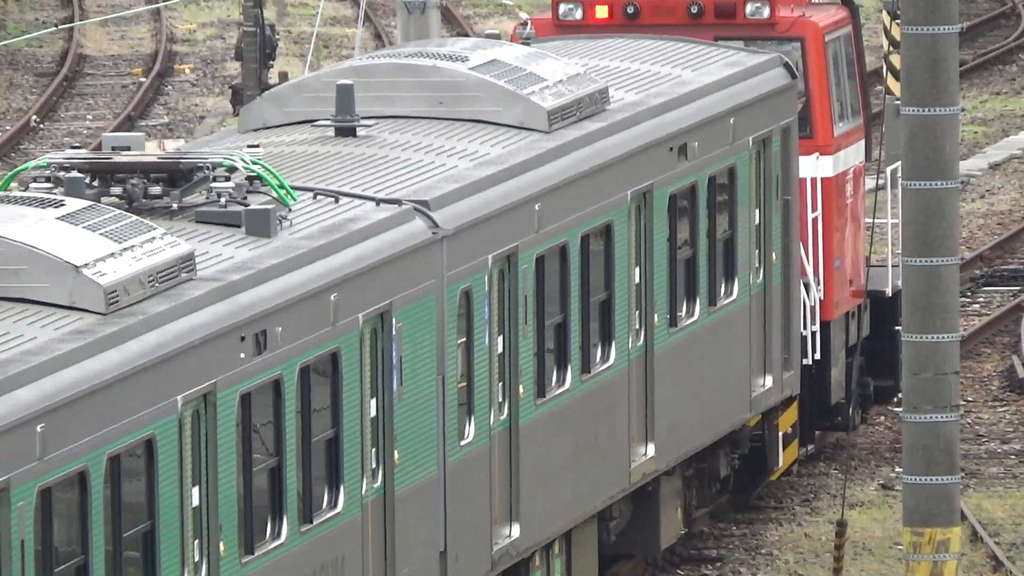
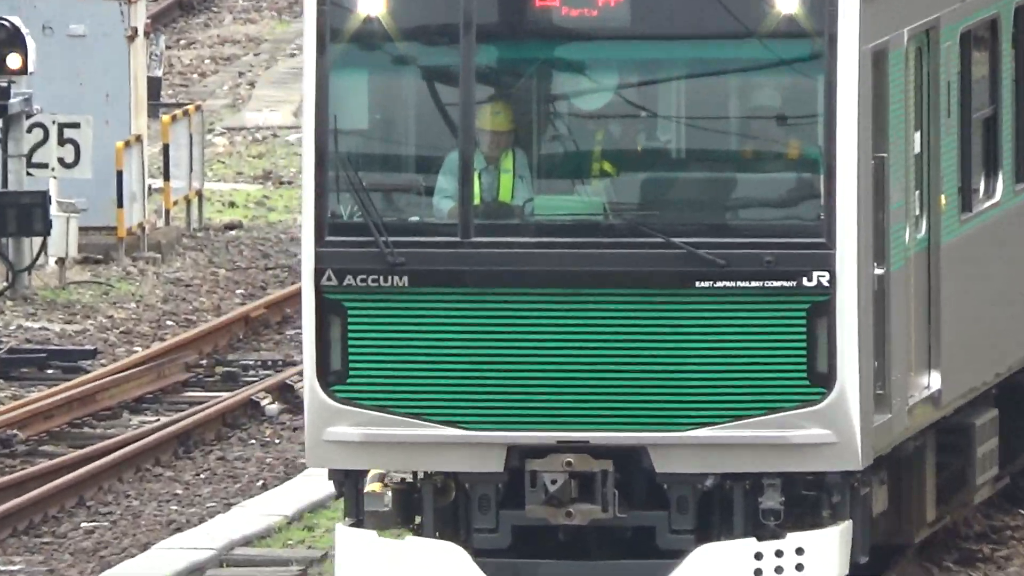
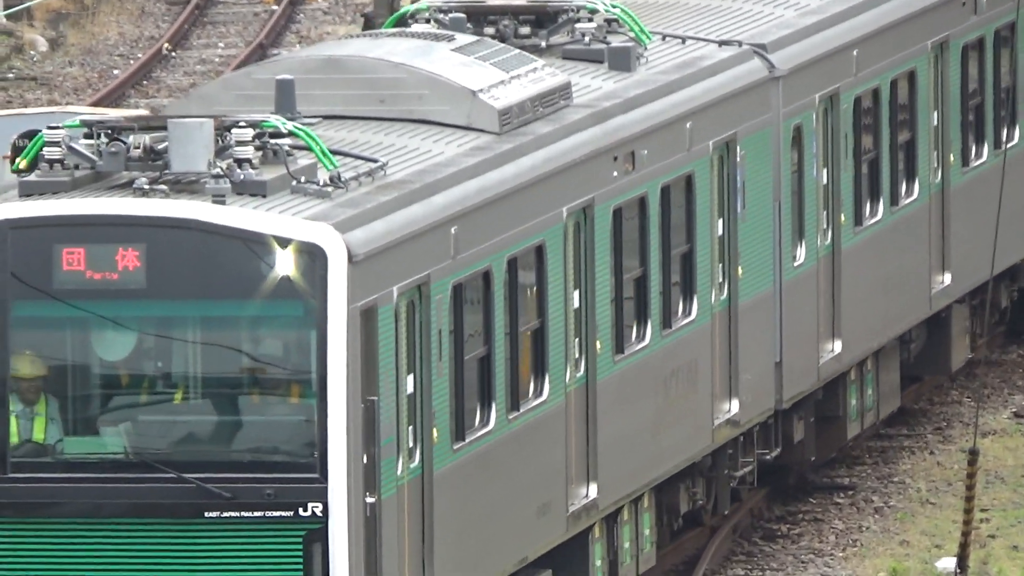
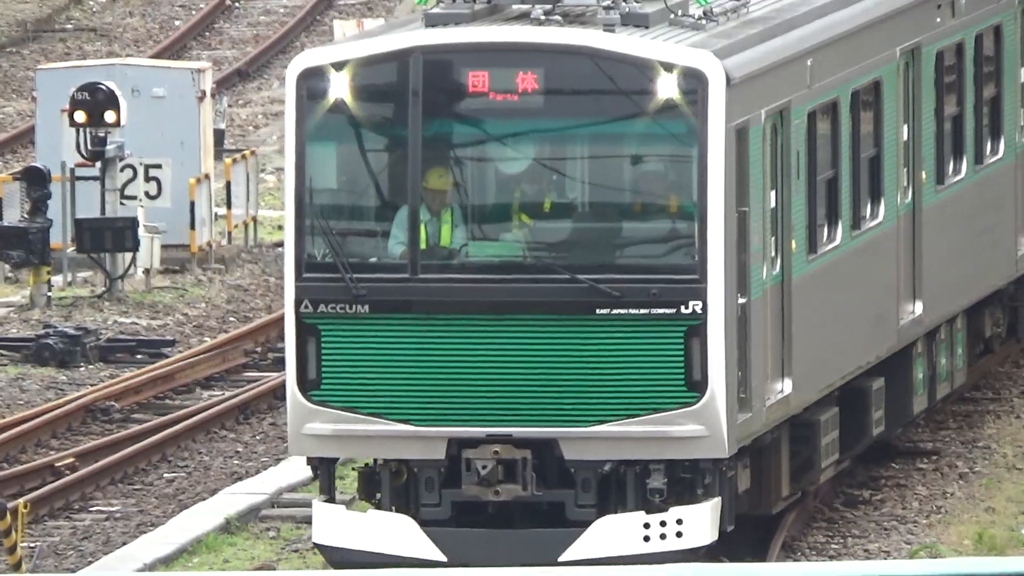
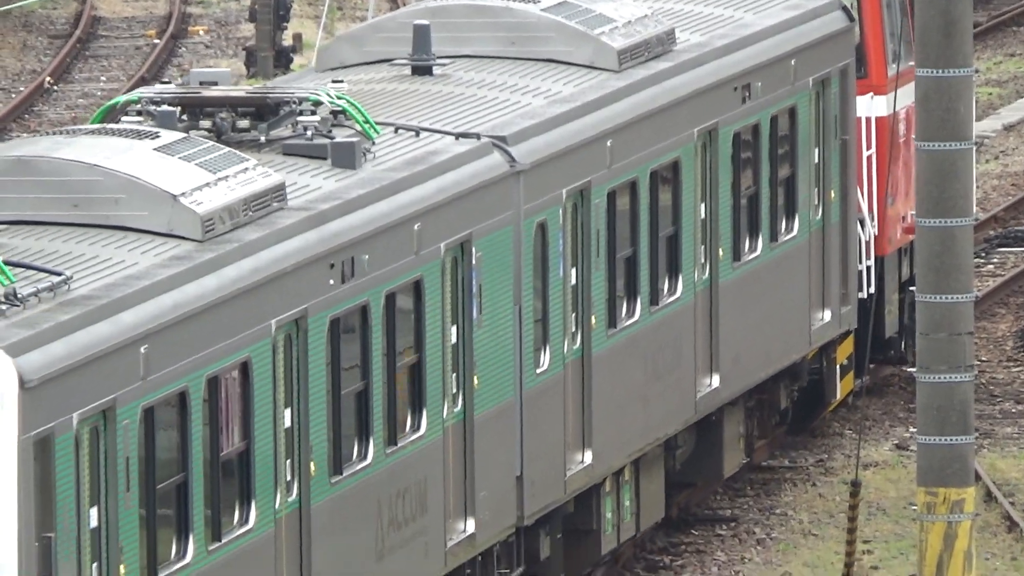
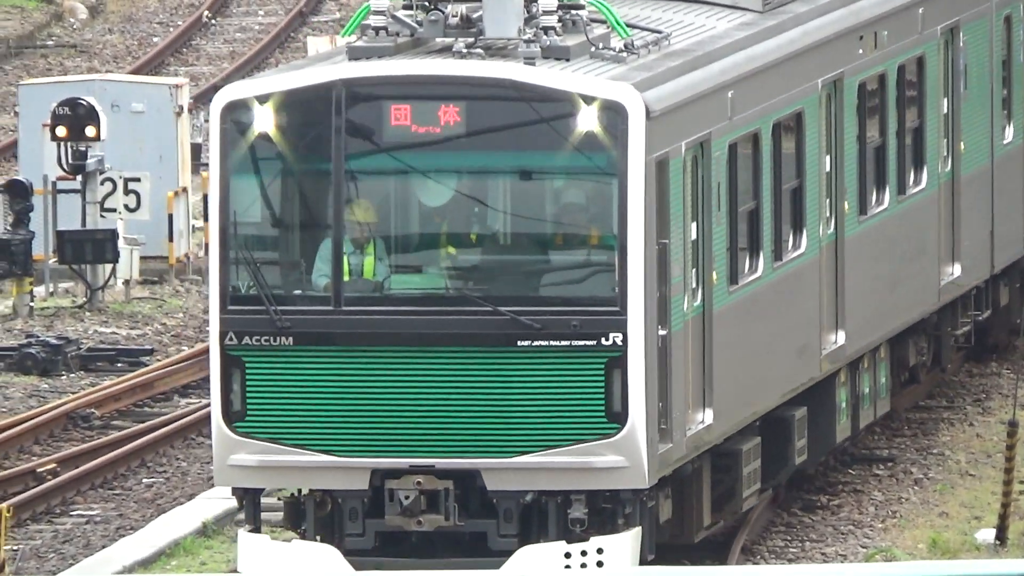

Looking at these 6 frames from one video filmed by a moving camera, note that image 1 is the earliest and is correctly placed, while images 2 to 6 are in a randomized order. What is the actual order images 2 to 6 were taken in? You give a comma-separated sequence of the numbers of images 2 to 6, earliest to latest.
5, 3, 6, 4, 2
